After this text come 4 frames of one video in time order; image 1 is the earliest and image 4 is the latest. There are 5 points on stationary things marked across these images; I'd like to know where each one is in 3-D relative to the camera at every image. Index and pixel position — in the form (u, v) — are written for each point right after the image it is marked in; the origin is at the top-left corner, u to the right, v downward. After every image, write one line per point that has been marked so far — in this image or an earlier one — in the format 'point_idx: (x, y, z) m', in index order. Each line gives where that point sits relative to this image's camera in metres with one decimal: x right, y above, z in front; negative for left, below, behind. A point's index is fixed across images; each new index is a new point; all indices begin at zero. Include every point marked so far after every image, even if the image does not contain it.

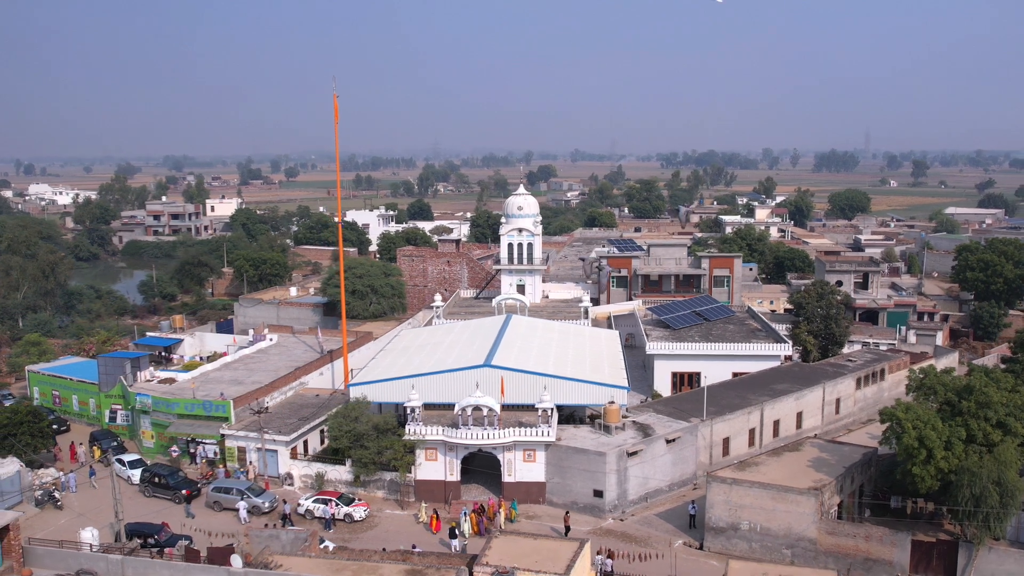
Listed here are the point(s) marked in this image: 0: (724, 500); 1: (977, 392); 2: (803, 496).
0: (+4.7, -4.7, +19.6) m
1: (+10.1, -2.2, +18.7) m
2: (+6.2, -4.5, +18.9) m
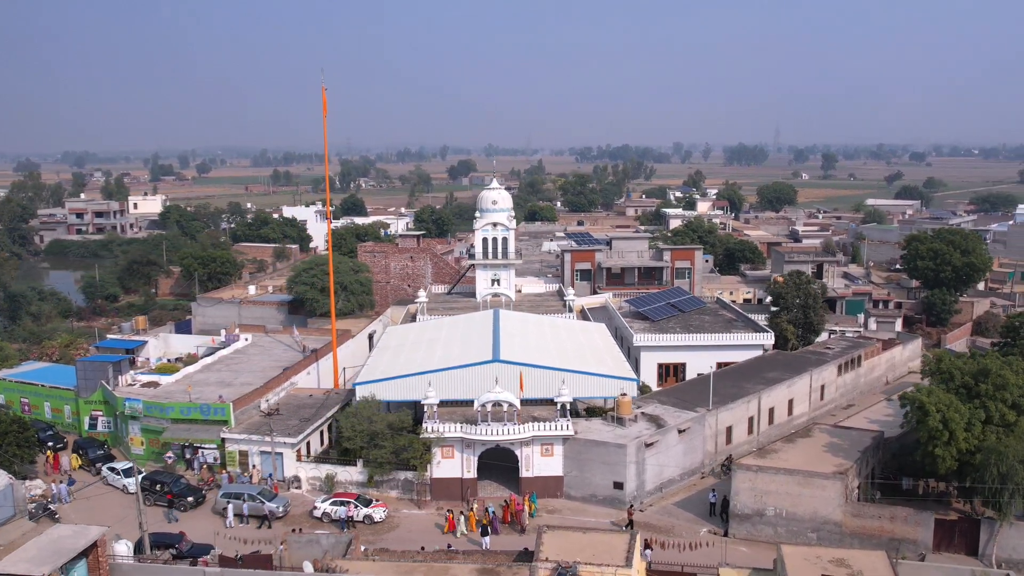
0: (+5.4, -4.5, +20.0) m
1: (+10.8, -1.9, +19.5) m
2: (+7.0, -4.2, +19.4) m
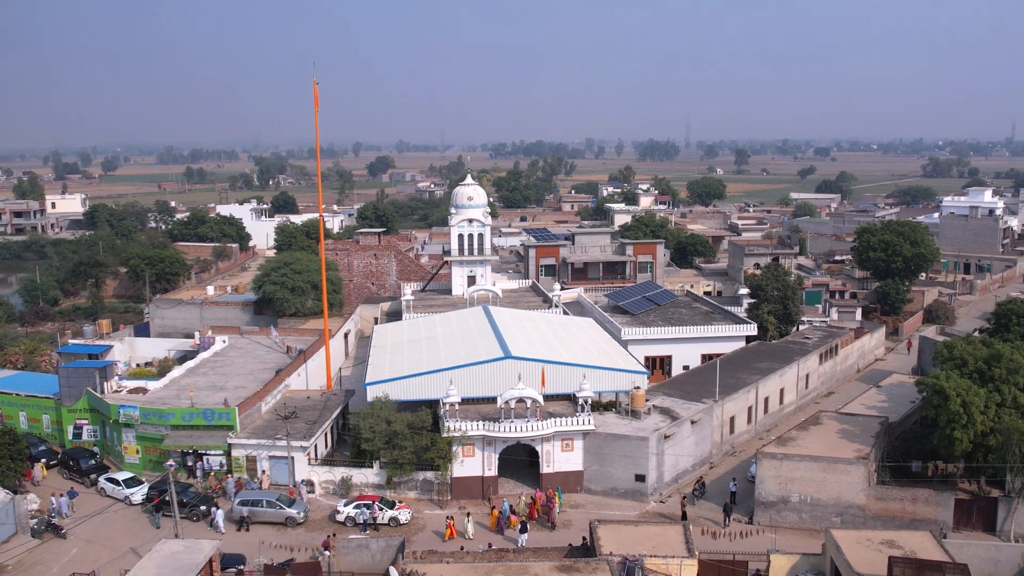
0: (+6.1, -4.3, +20.4) m
1: (+11.4, -1.7, +20.4) m
2: (+7.7, -4.0, +19.9) m
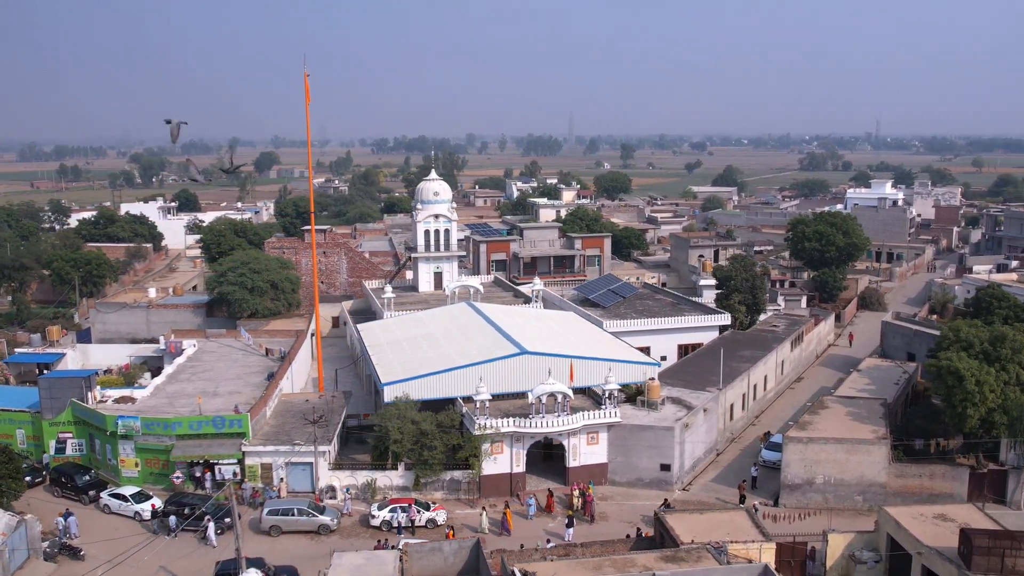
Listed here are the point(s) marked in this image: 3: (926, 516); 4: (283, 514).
0: (+6.9, -4.1, +21.1) m
1: (+12.2, -1.3, +21.8) m
2: (+8.6, -3.7, +20.9) m
3: (+8.0, -4.4, +17.0) m
4: (-5.2, -5.1, +20.1) m
